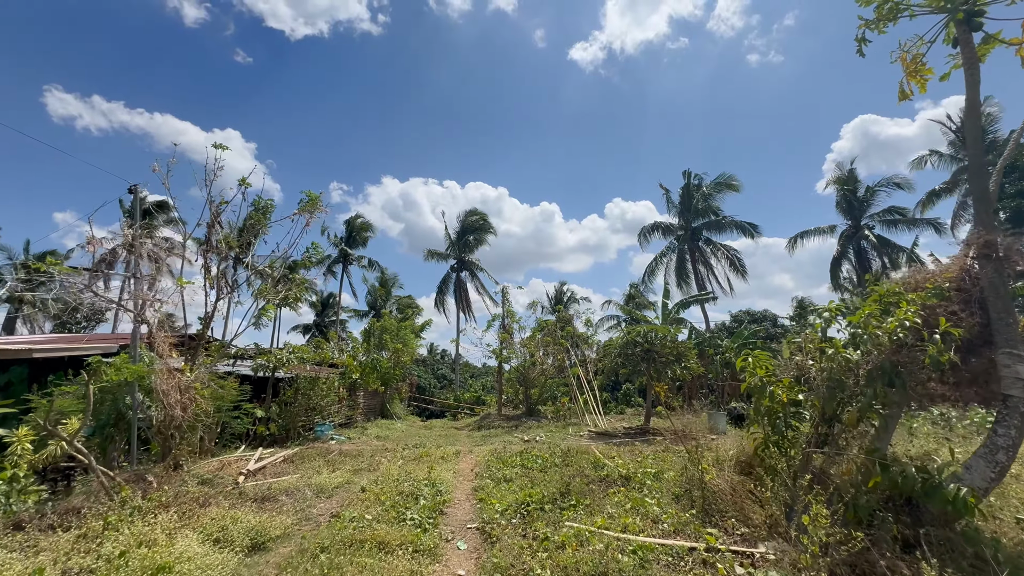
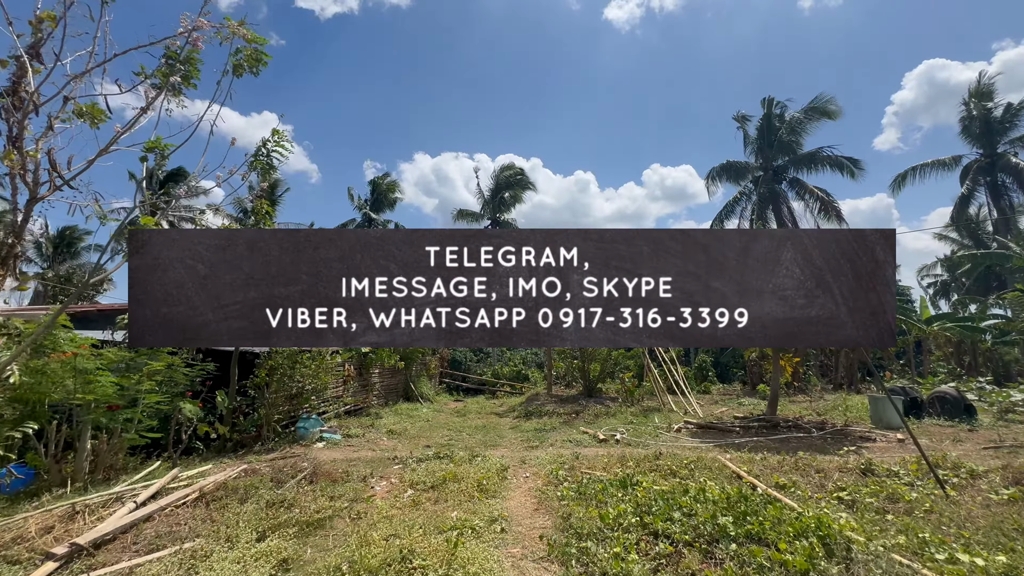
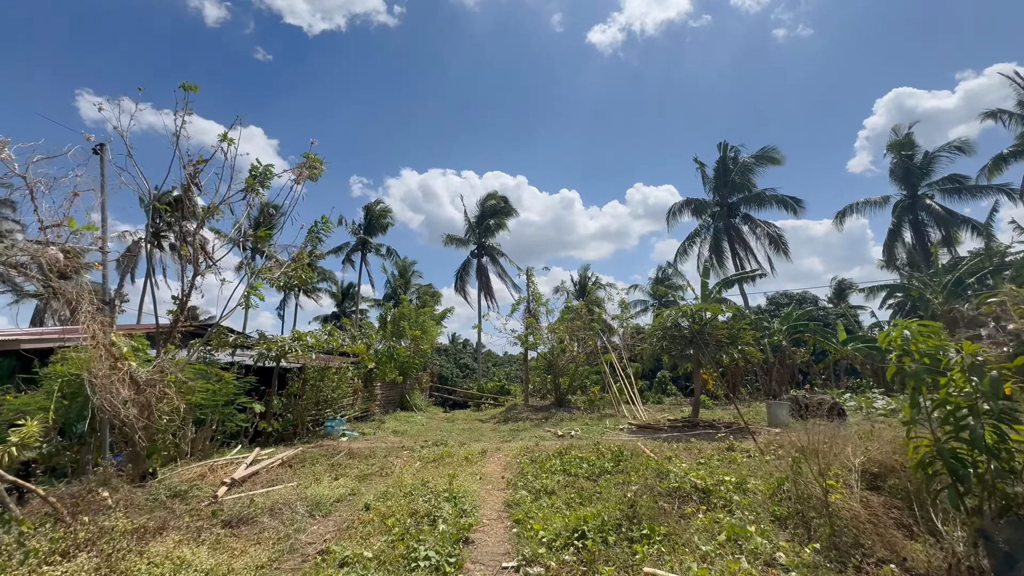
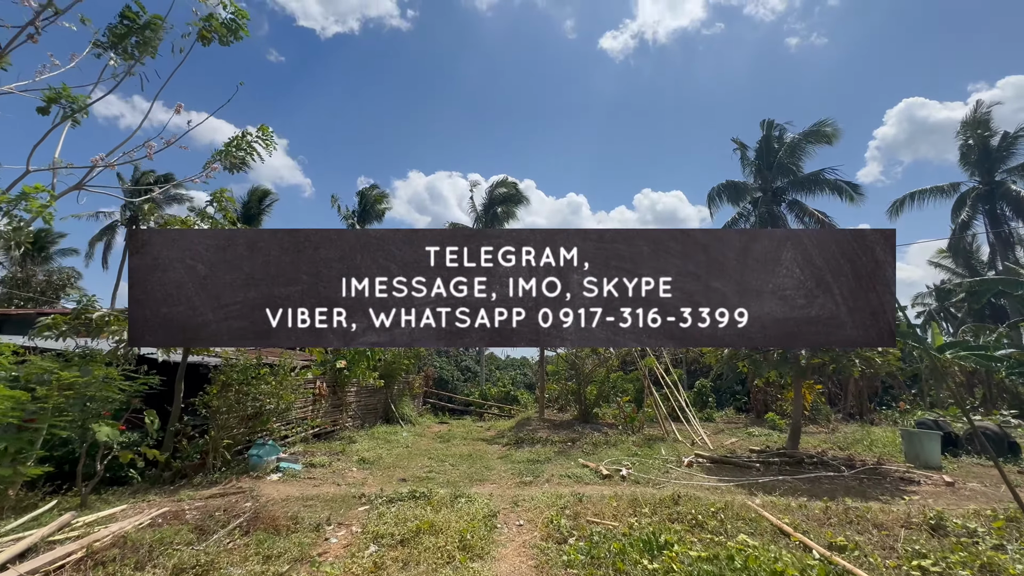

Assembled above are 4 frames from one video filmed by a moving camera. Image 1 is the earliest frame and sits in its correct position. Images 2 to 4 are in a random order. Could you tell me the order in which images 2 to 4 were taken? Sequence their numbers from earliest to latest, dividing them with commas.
3, 2, 4
